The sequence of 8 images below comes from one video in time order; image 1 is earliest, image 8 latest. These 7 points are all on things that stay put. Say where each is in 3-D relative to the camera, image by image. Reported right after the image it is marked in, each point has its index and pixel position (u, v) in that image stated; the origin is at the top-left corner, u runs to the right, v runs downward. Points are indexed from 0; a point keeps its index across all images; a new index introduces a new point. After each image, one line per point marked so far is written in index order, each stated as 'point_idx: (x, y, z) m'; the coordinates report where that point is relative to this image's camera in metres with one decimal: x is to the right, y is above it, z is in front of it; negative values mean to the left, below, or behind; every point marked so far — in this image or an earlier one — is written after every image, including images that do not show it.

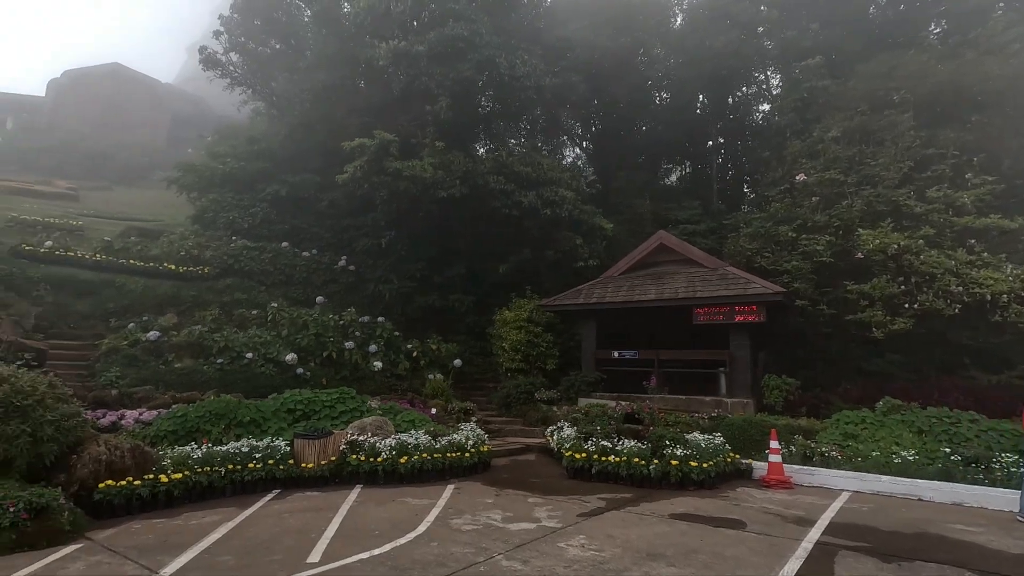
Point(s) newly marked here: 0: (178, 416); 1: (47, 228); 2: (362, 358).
0: (-5.0, -1.9, +8.1) m
1: (-12.9, +1.7, +14.9) m
2: (-3.7, -1.7, +13.2) m
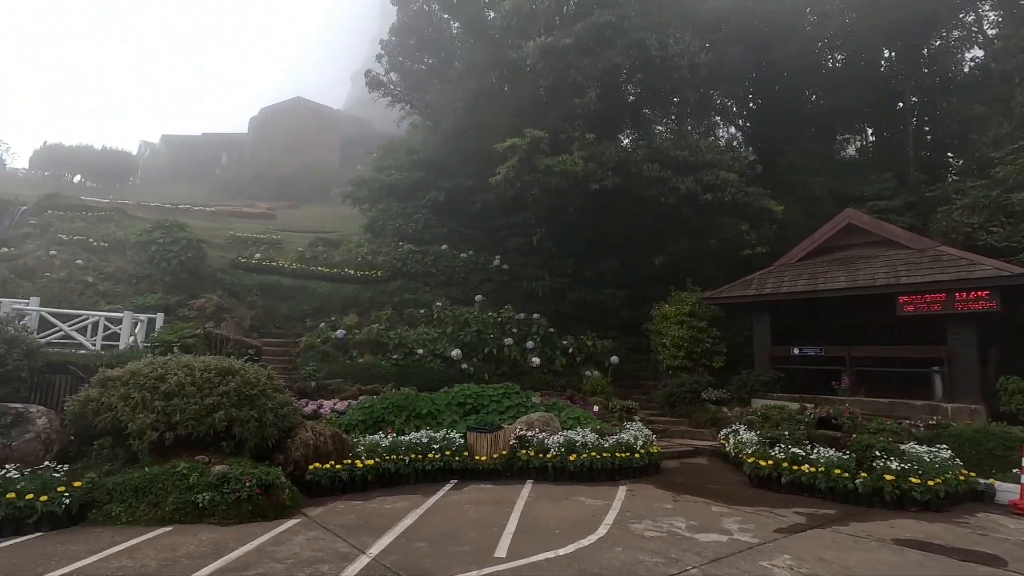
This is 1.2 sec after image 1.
0: (-2.4, -2.0, +8.9) m
1: (-8.4, +1.5, +17.5) m
2: (+0.2, -1.7, +13.5) m
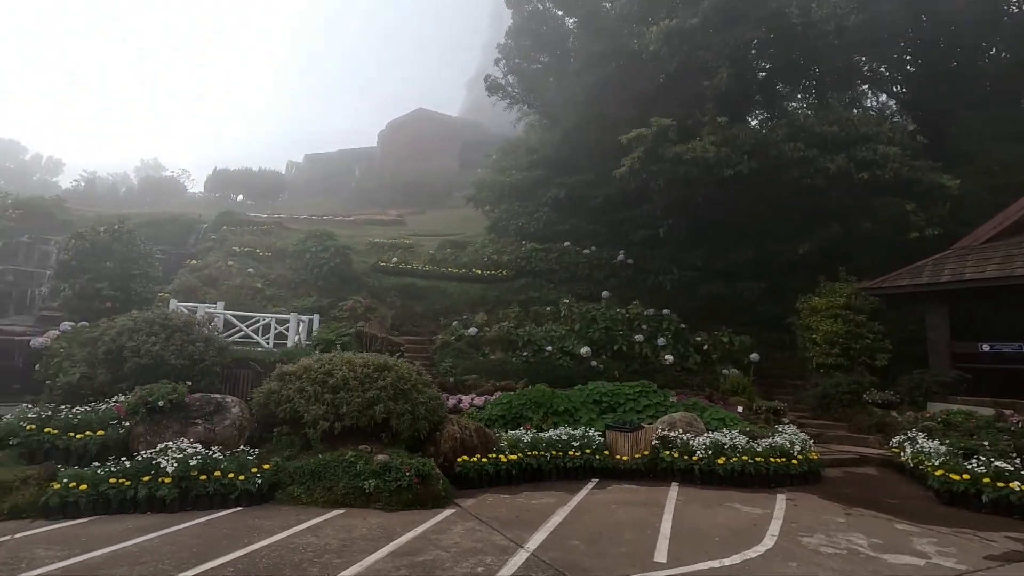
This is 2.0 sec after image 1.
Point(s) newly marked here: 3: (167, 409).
0: (-0.1, -1.9, +9.1) m
1: (-4.2, +1.4, +18.7) m
2: (+3.4, -1.5, +13.0) m
3: (-4.3, -1.5, +6.8) m
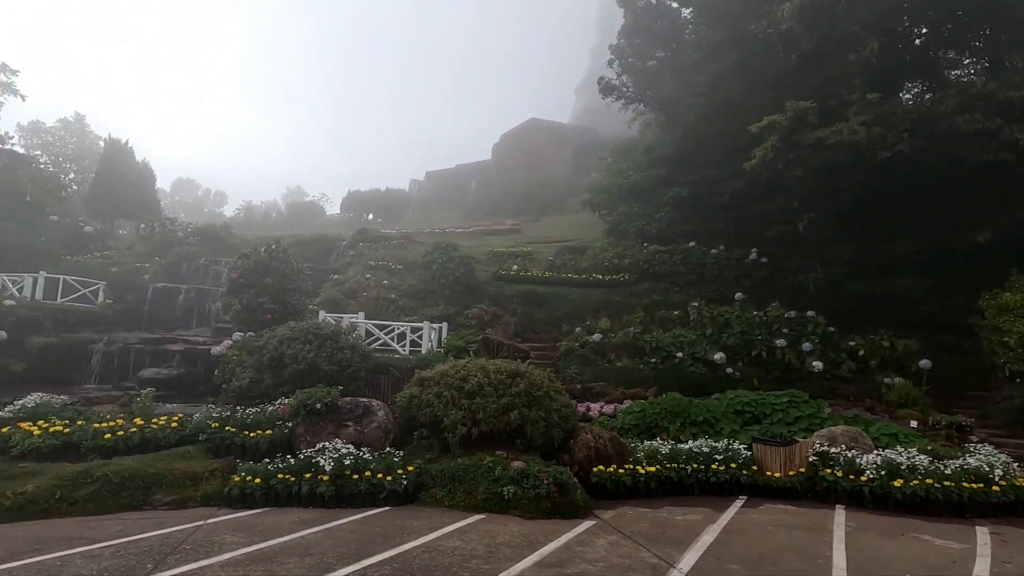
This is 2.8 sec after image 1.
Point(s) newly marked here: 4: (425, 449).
0: (+2.0, -2.0, +8.7) m
1: (0.0, +1.2, +19.1) m
2: (+6.3, -1.5, +11.9) m
3: (-2.6, -1.7, +7.4) m
4: (-1.2, -2.2, +7.3) m
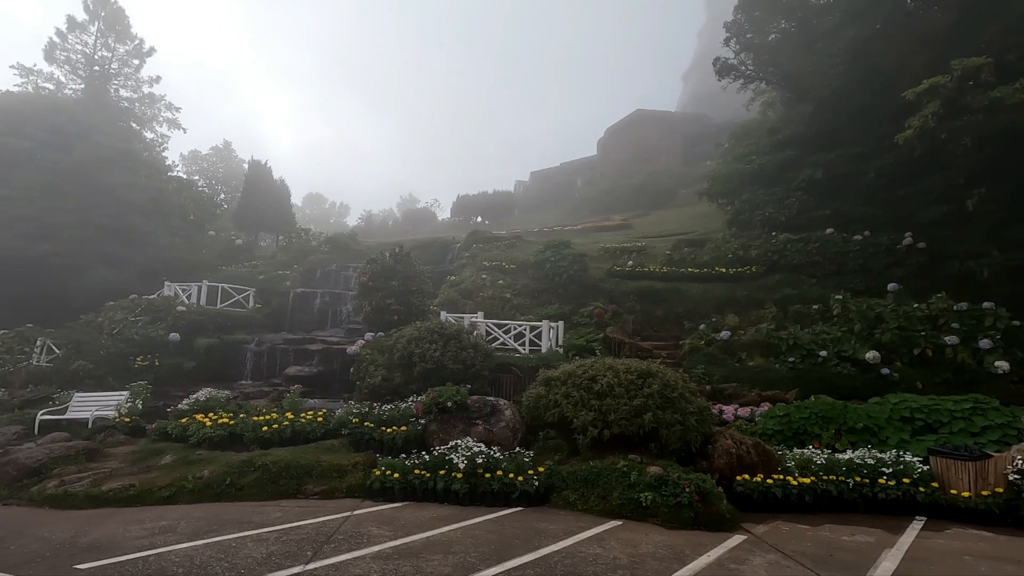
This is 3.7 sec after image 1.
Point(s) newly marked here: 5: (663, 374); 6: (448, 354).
0: (+4.0, -1.9, +7.9) m
1: (+3.9, +1.3, +18.5) m
2: (+8.7, -1.3, +10.2) m
3: (-0.8, -1.7, +7.5) m
4: (+0.6, -2.2, +7.2) m
5: (+2.0, -1.1, +7.1) m
6: (-1.1, -1.1, +9.2) m
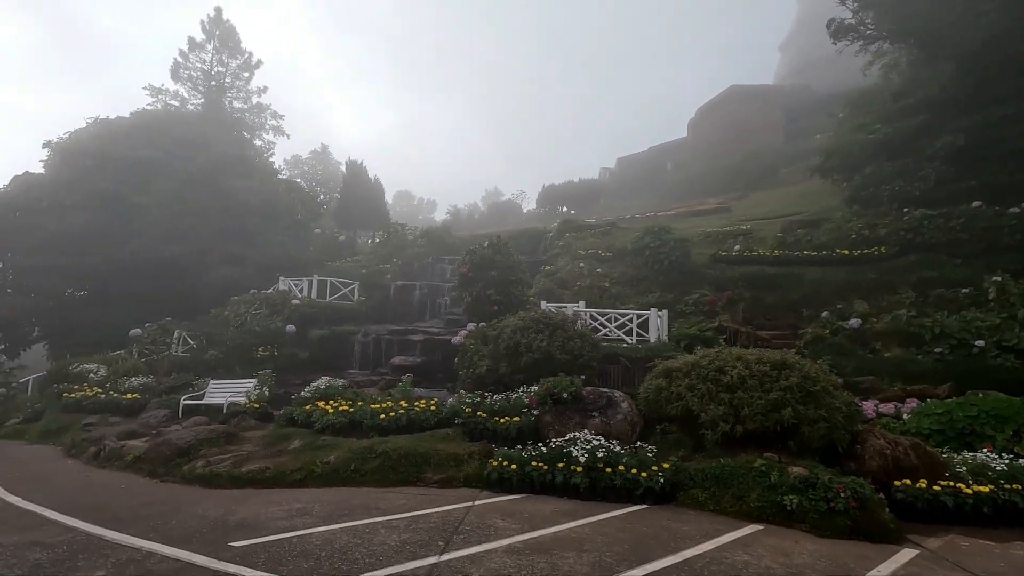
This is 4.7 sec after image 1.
0: (+5.5, -1.6, +6.9) m
1: (+7.0, +1.7, +17.4) m
2: (+10.6, -0.9, +8.5) m
3: (+0.8, -1.5, +7.3) m
4: (+2.1, -2.0, +6.8) m
5: (+3.4, -0.9, +6.5) m
6: (+0.7, -0.9, +9.0) m
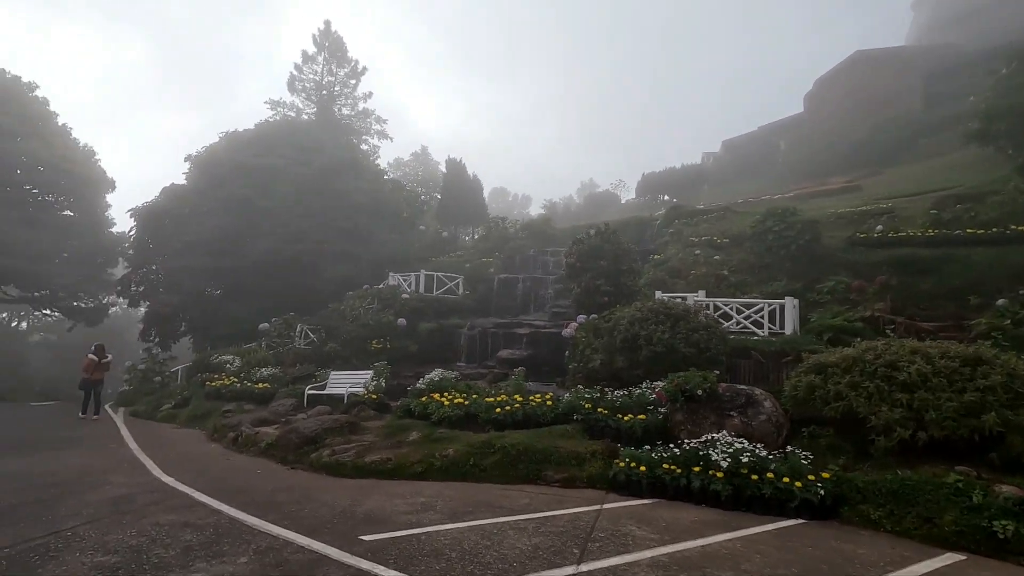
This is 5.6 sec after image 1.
0: (+7.0, -1.4, +5.4) m
1: (+10.1, +2.1, +15.4) m
2: (+12.2, -0.6, +6.0) m
3: (+2.3, -1.3, +6.6) m
4: (+3.5, -1.8, +5.9) m
5: (+4.8, -0.7, +5.3) m
6: (+2.6, -0.8, +8.3) m
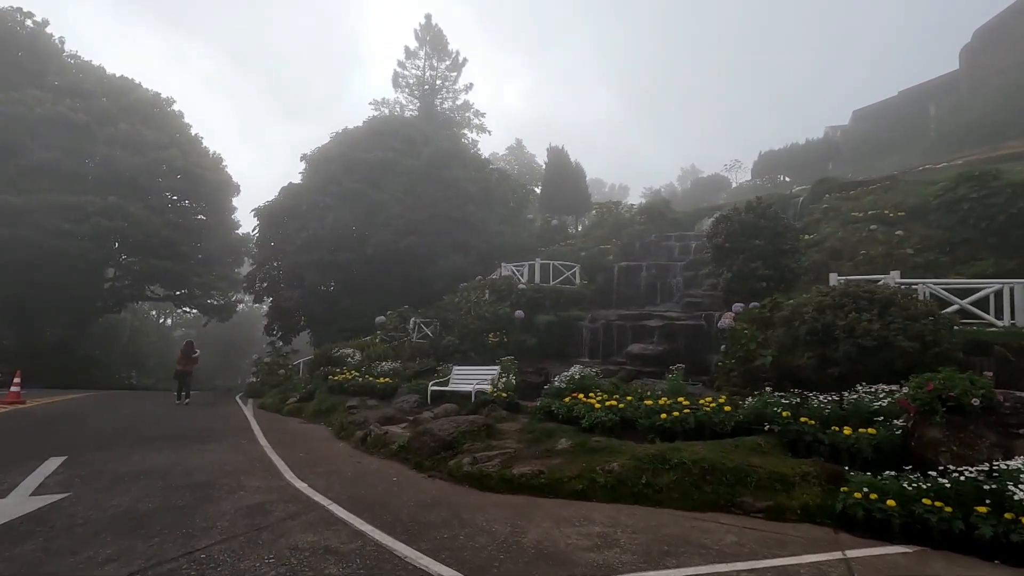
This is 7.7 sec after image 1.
0: (+8.5, -1.1, +2.9) m
1: (+13.2, +2.6, +12.2) m
2: (+13.7, -0.2, +2.7) m
3: (+4.1, -1.1, +4.9) m
4: (+5.2, -1.5, +3.9) m
5: (+6.3, -0.4, +3.2) m
6: (+4.6, -0.5, +6.5) m
